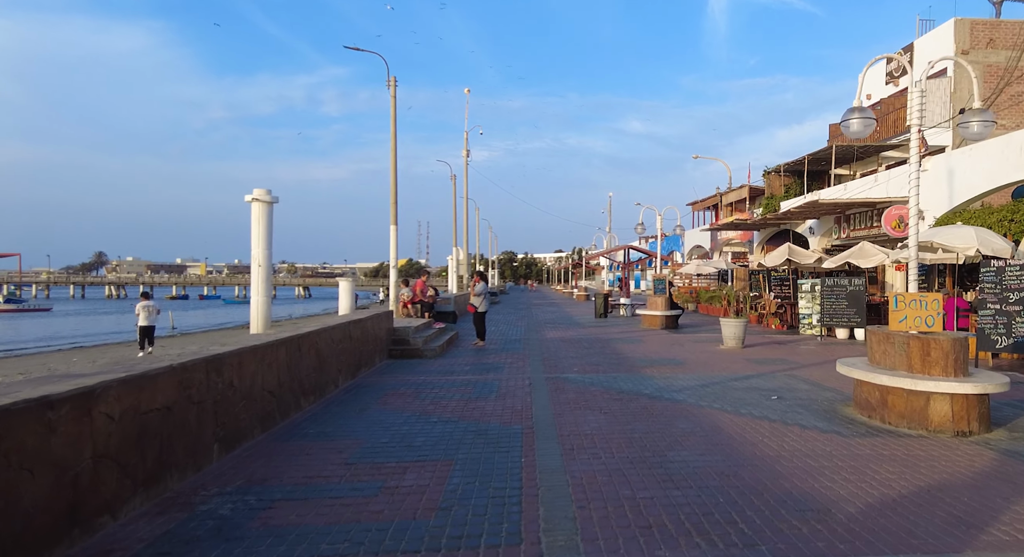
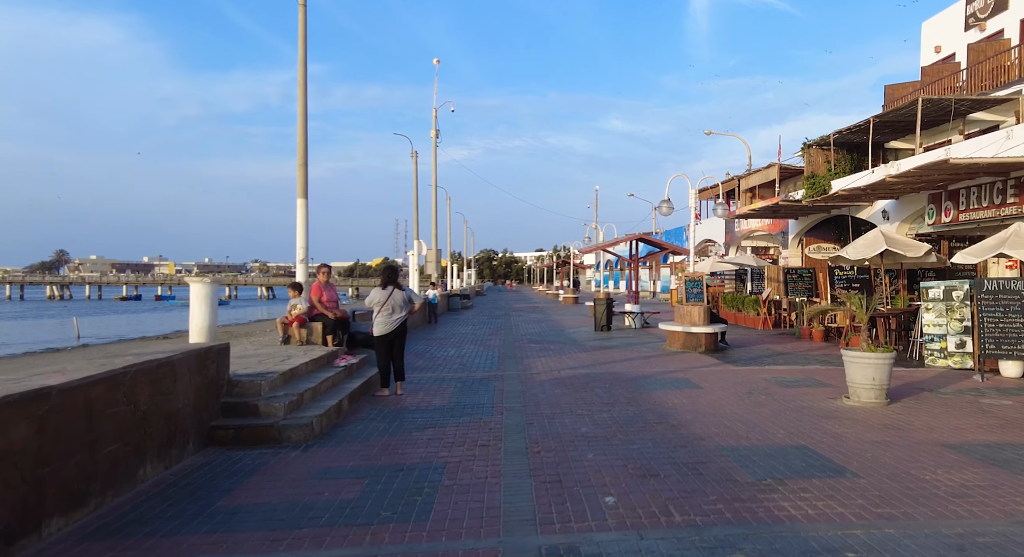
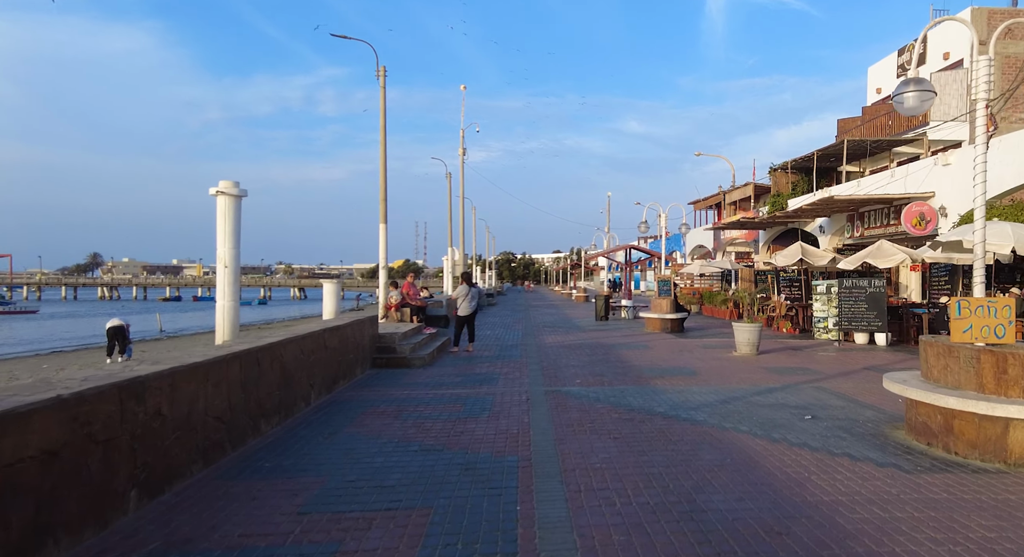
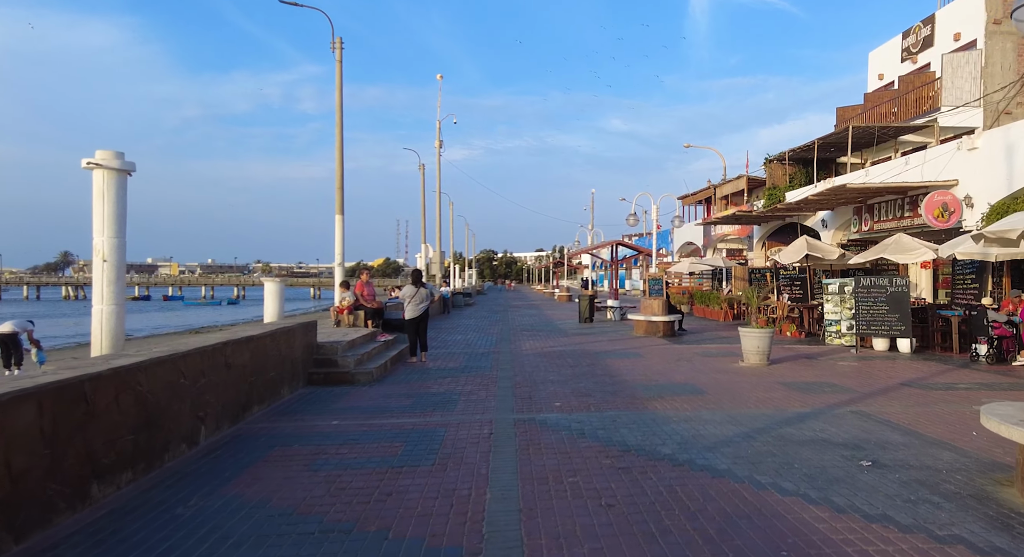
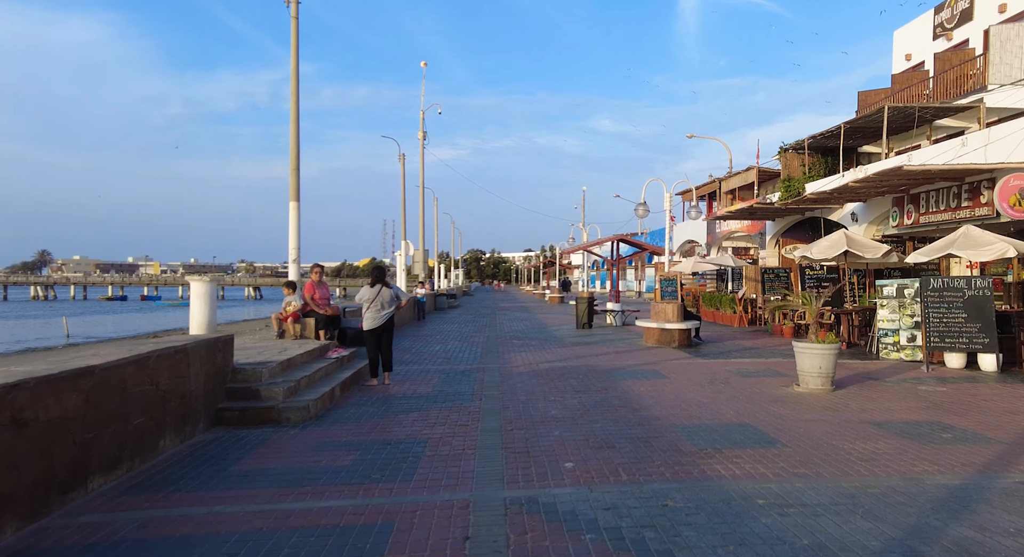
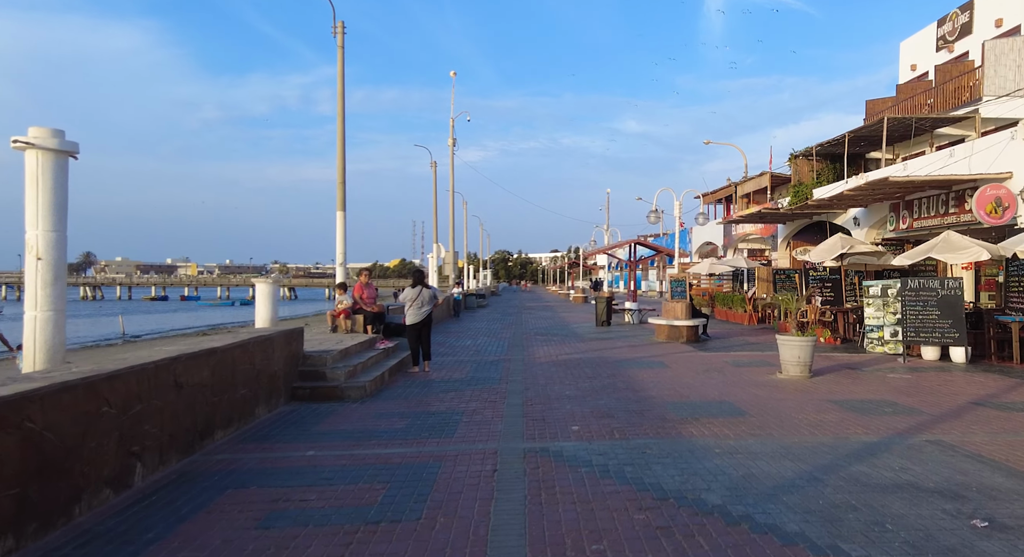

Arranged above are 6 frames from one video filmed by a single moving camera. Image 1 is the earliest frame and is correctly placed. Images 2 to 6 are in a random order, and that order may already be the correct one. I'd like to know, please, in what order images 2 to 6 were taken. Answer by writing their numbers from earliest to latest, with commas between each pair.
3, 4, 6, 5, 2
